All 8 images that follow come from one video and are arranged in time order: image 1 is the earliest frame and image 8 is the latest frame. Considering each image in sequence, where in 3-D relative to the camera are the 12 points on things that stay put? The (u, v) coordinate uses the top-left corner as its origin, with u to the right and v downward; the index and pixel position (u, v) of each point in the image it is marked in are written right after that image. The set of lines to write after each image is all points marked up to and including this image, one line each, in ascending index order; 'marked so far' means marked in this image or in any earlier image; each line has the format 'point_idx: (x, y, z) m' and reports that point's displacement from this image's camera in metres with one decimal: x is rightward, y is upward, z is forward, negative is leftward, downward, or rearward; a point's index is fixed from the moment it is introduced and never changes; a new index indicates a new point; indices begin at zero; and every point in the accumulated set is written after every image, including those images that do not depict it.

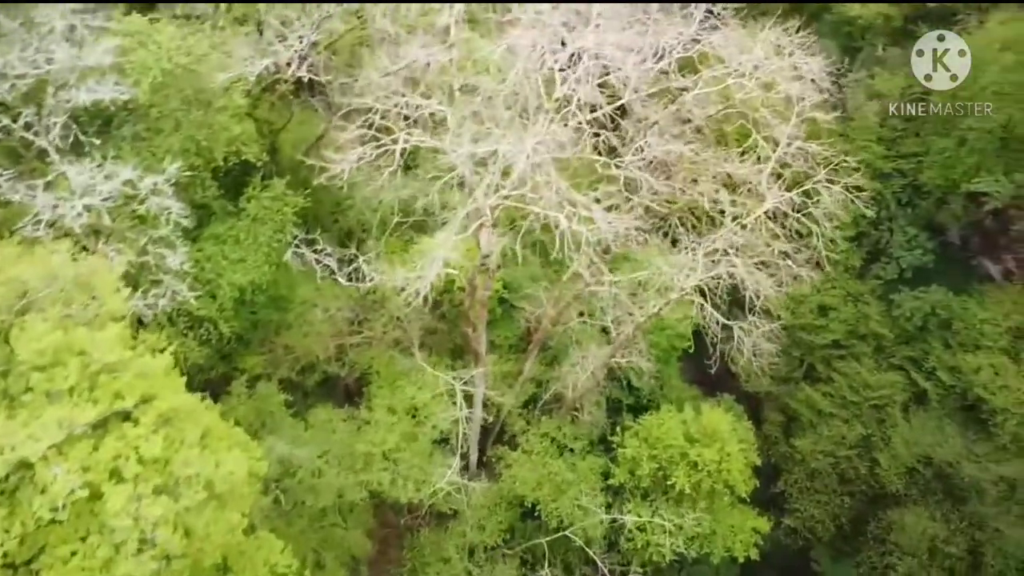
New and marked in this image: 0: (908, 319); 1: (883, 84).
0: (+4.1, -0.3, +8.6) m
1: (+3.9, +2.1, +8.7) m
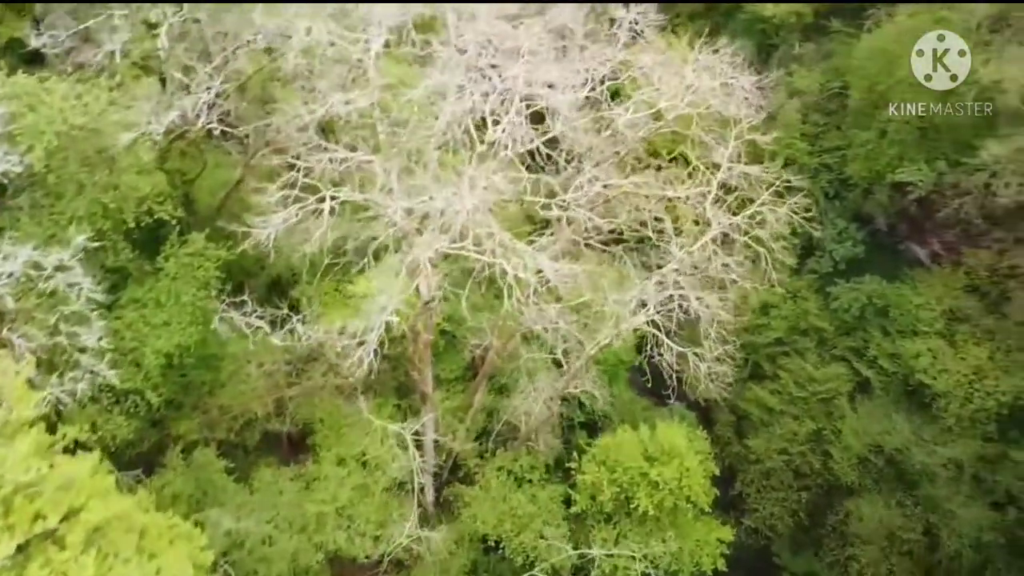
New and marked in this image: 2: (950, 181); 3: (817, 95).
0: (+3.5, -0.2, +8.7) m
1: (+3.1, +2.2, +8.8) m
2: (+4.3, +1.0, +8.2) m
3: (+3.2, +2.0, +8.8) m
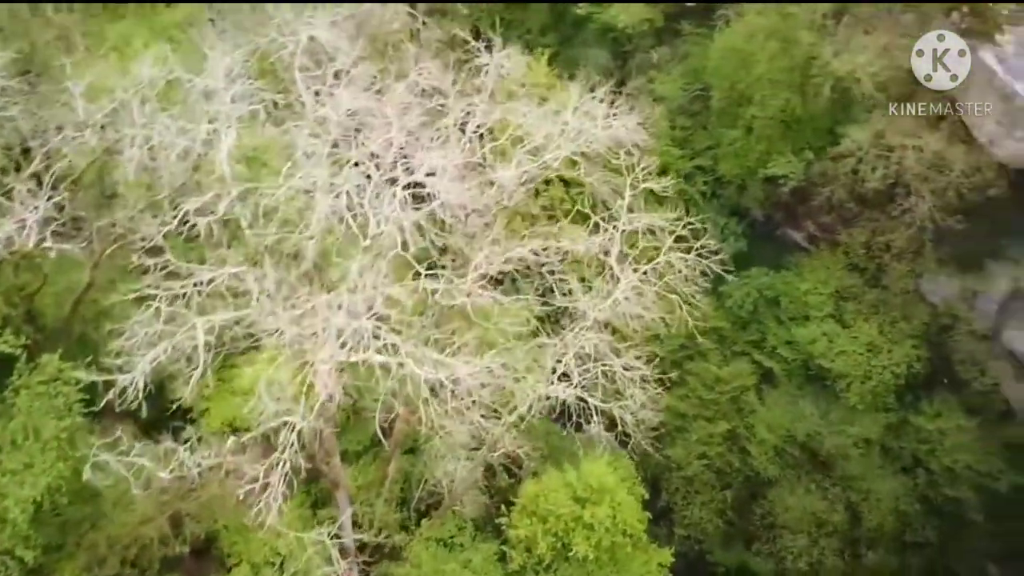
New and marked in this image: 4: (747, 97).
0: (+2.4, -0.2, +8.8) m
1: (+1.6, +2.1, +8.8) m
2: (+3.1, +1.2, +8.4) m
3: (+1.8, +2.0, +8.8) m
4: (+2.4, +1.9, +8.4) m
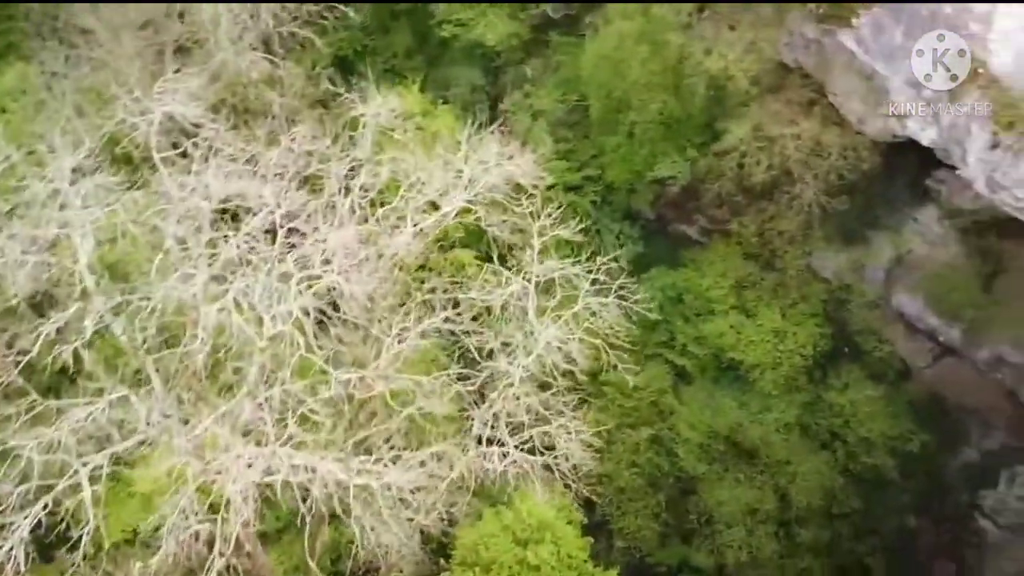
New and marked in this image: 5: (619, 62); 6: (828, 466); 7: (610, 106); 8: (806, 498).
0: (+1.4, -0.2, +8.8) m
1: (+0.3, +1.9, +8.7) m
2: (+2.0, +1.2, +8.5) m
3: (+0.5, +1.8, +8.7) m
4: (+1.2, +1.9, +8.4) m
5: (+1.1, +2.2, +8.3) m
6: (+3.3, -1.9, +8.6) m
7: (+1.0, +1.8, +8.5) m
8: (+3.0, -2.2, +8.6) m
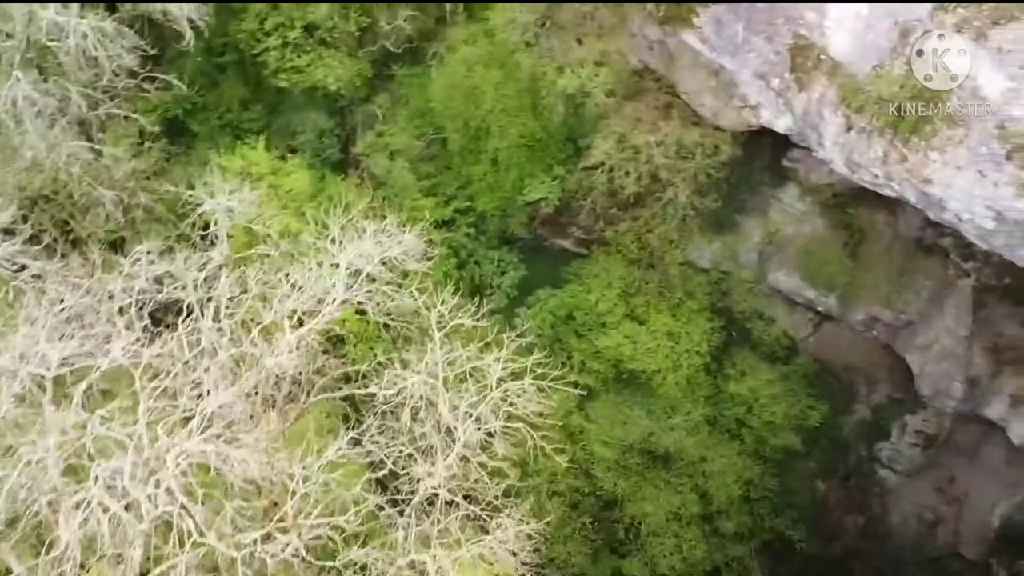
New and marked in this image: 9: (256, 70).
0: (+0.3, -0.5, +8.6) m
1: (-1.2, +1.5, +8.2) m
2: (+0.6, +1.0, +8.3) m
3: (-1.0, +1.4, +8.3) m
4: (-0.3, +1.5, +8.1) m
5: (-0.4, +1.9, +8.0) m
6: (+2.4, -1.8, +8.7) m
7: (-0.4, +1.5, +8.2) m
8: (+2.2, -2.2, +8.7) m
9: (-2.6, +2.2, +8.3) m
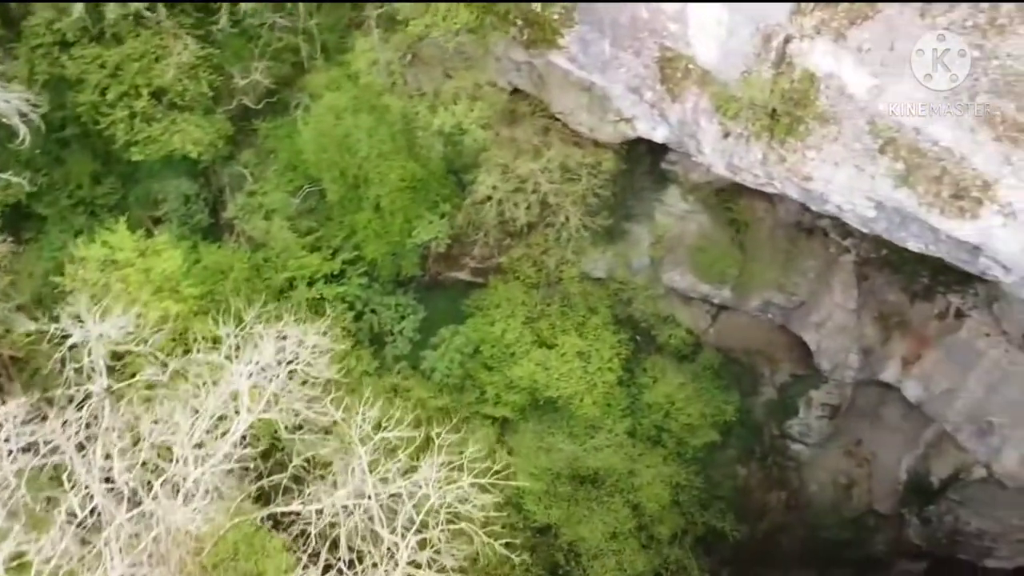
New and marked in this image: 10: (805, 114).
0: (-0.6, -0.9, +8.3) m
1: (-2.3, +0.8, +7.8) m
2: (-0.5, +0.7, +8.1) m
3: (-2.1, +0.8, +7.9) m
4: (-1.4, +1.0, +7.8) m
5: (-1.6, +1.4, +7.7) m
6: (+1.6, -1.9, +8.8) m
7: (-1.6, +1.0, +7.8) m
8: (+1.5, -2.3, +8.7) m
9: (-3.8, +1.3, +7.6) m
10: (+2.2, +1.3, +6.1) m
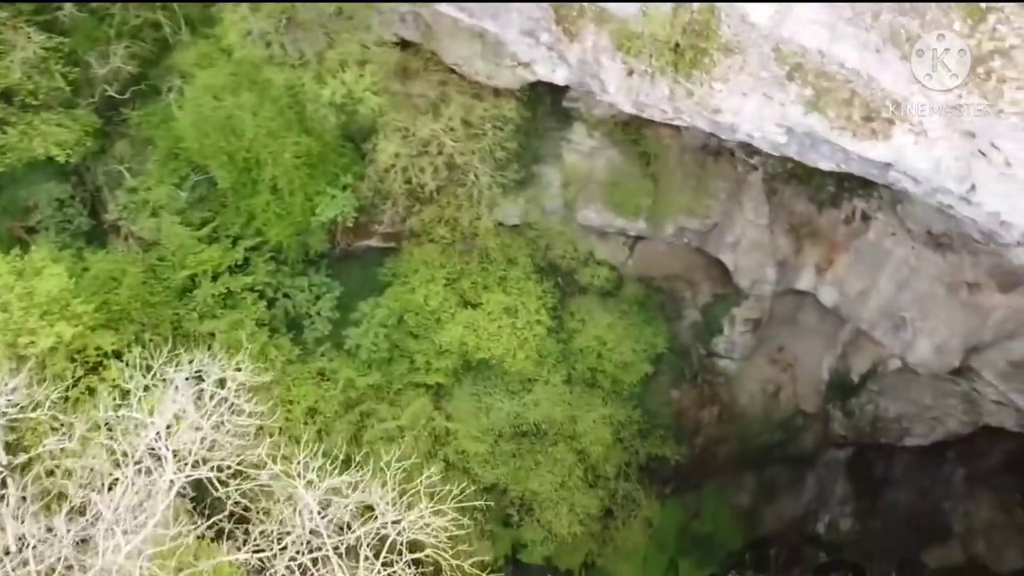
0: (-1.3, -0.6, +8.0) m
1: (-3.1, +0.8, +7.2) m
2: (-1.4, +0.9, +7.7) m
3: (-2.9, +0.8, +7.3) m
4: (-2.3, +1.1, +7.2) m
5: (-2.5, +1.5, +7.1) m
6: (+1.0, -1.3, +8.8) m
7: (-2.4, +1.1, +7.3) m
8: (+0.9, -1.7, +8.8) m
9: (-4.6, +1.1, +6.8) m
10: (+1.4, +1.7, +5.9) m
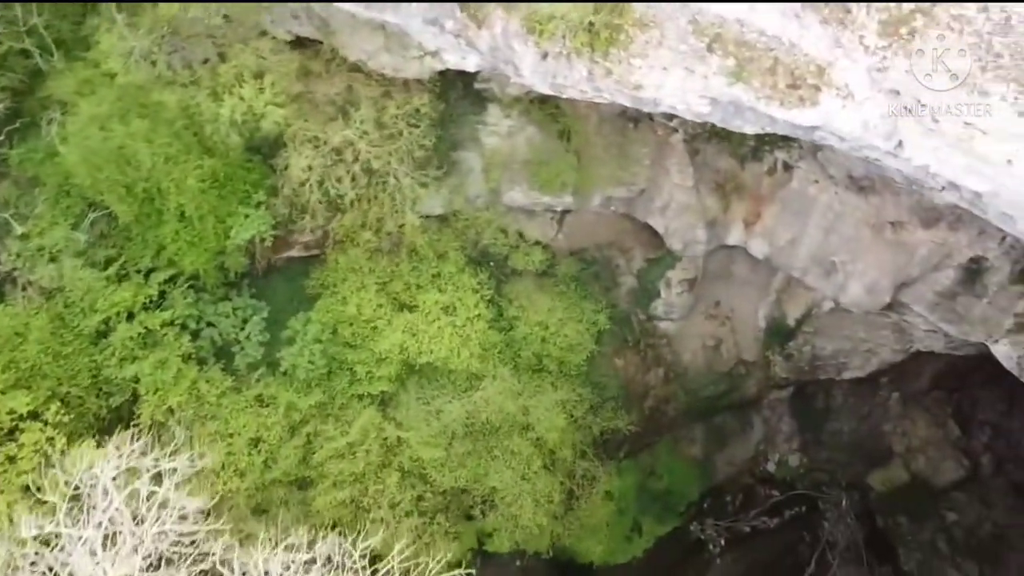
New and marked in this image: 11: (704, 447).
0: (-1.8, -0.7, +7.7) m
1: (-3.7, +0.4, +6.6) m
2: (-2.0, +0.8, +7.3) m
3: (-3.5, +0.4, +6.7) m
4: (-2.9, +0.8, +6.7) m
5: (-3.1, +1.1, +6.6) m
6: (+0.4, -1.1, +8.7) m
7: (-3.0, +0.8, +6.7) m
8: (+0.4, -1.5, +8.7) m
9: (-5.2, +0.5, +6.1) m
10: (+0.8, +1.8, +5.7) m
11: (+2.4, -2.0, +10.4) m
